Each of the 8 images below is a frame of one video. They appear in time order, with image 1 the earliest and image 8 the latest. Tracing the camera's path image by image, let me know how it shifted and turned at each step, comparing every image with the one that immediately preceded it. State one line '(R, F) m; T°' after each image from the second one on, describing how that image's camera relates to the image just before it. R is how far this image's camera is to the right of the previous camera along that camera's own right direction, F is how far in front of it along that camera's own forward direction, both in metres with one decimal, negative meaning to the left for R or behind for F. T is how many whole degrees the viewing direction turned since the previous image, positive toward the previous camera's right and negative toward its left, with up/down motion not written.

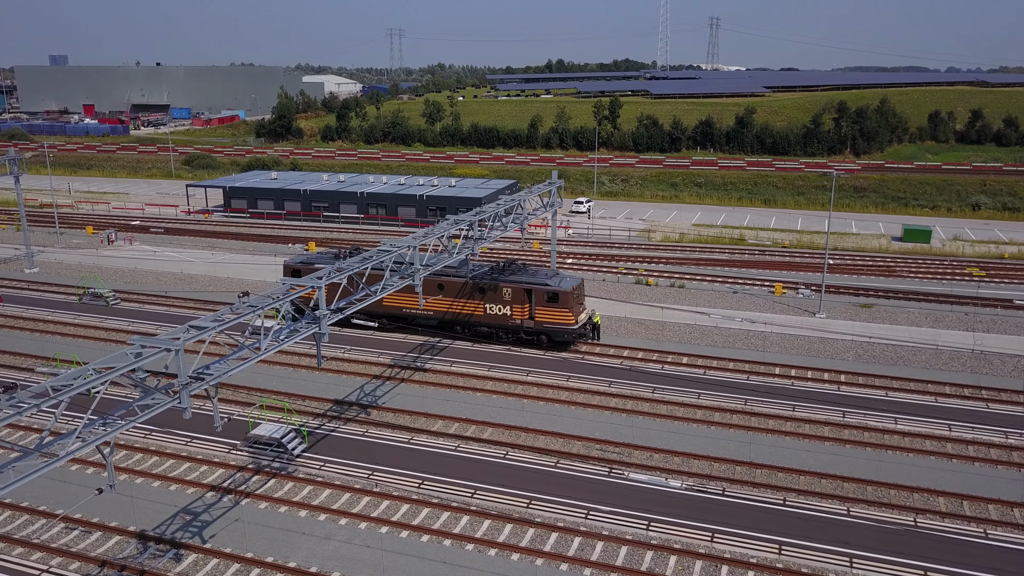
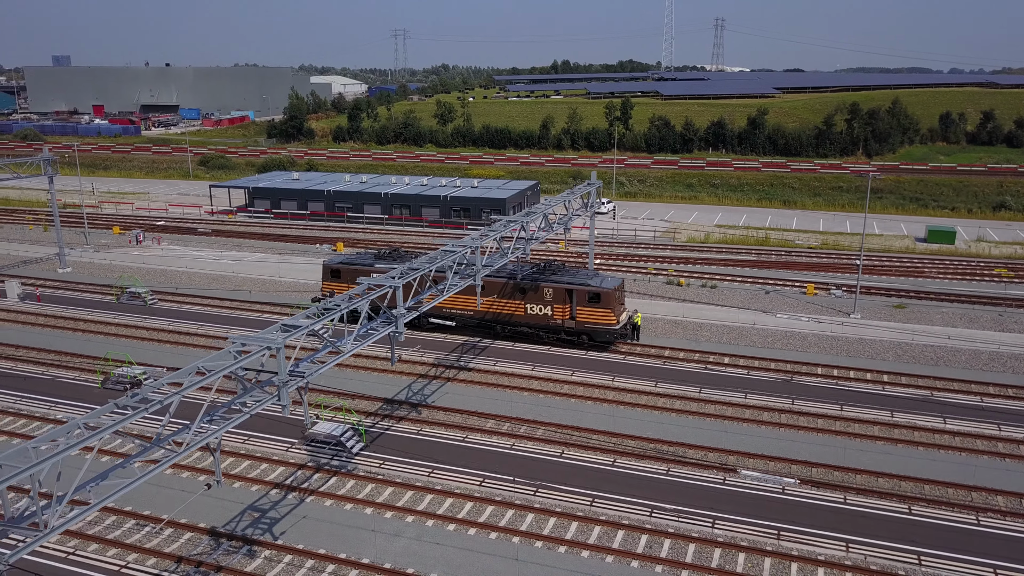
(-1.3, -0.2) m; 0°
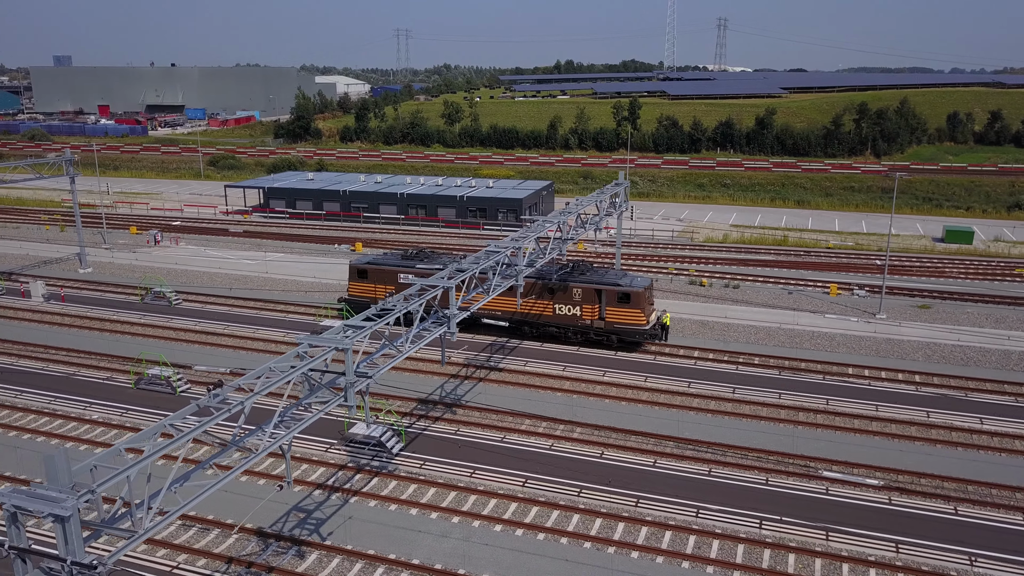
(-0.9, 0.0) m; 0°
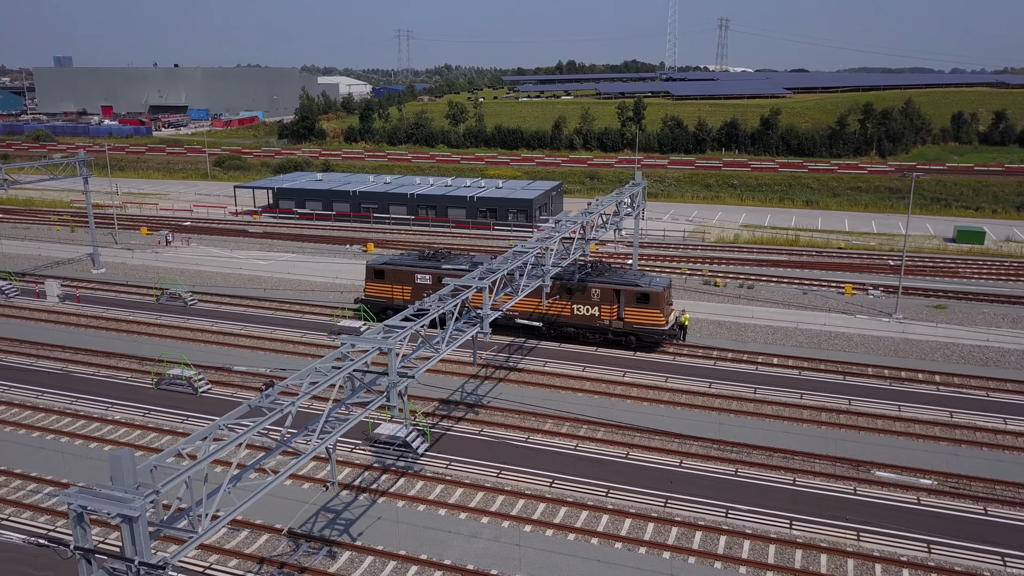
(-0.6, 0.0) m; 0°
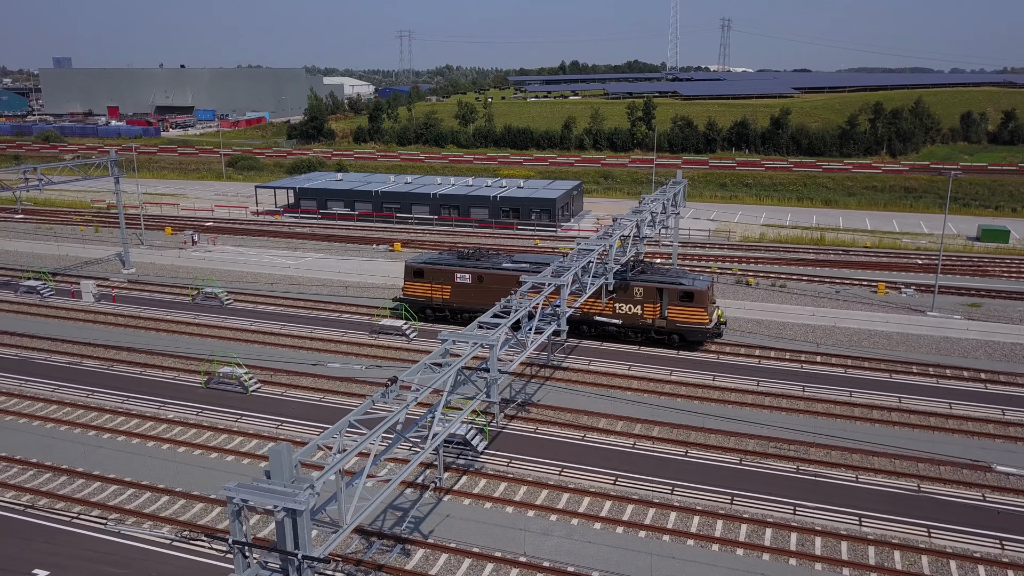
(-1.4, 0.0) m; 0°
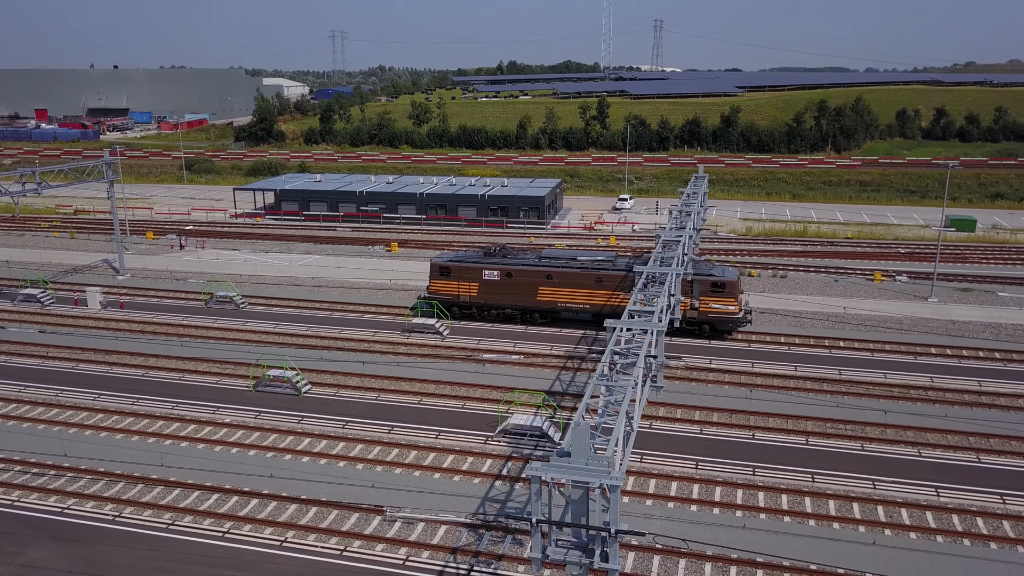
(-3.3, -0.1) m; +5°
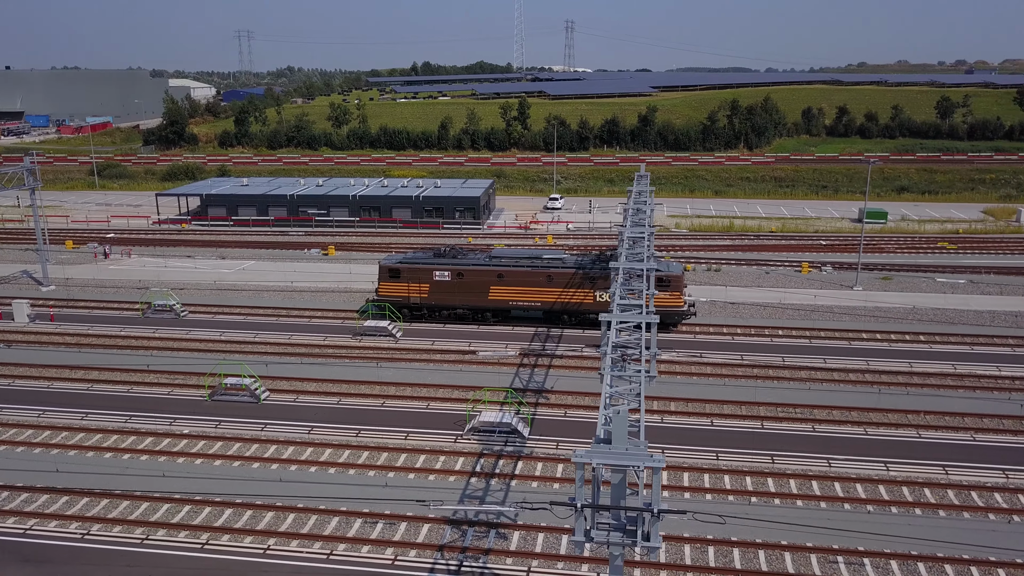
(-1.1, -0.2) m; +6°
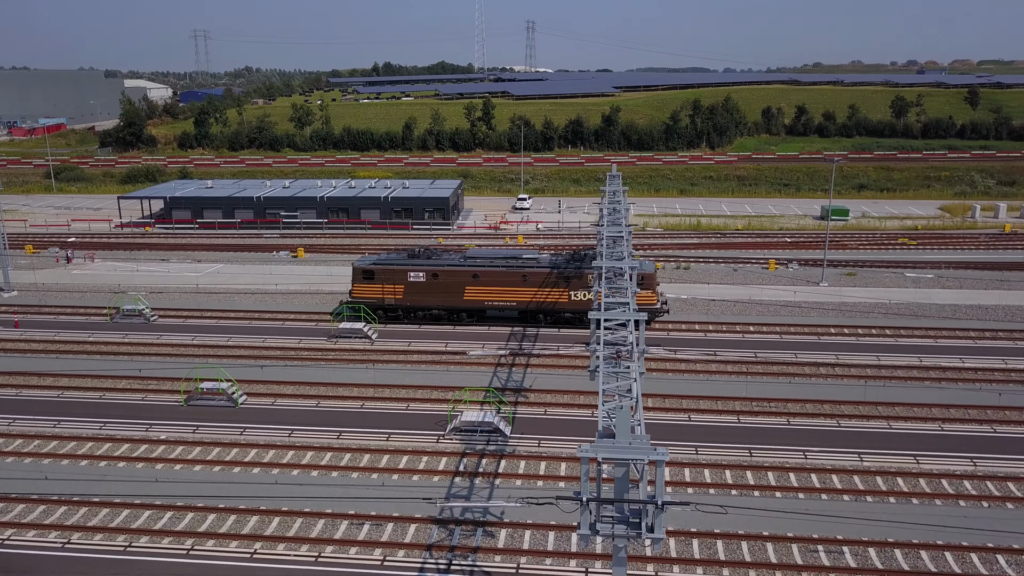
(-0.4, -0.1) m; +3°
